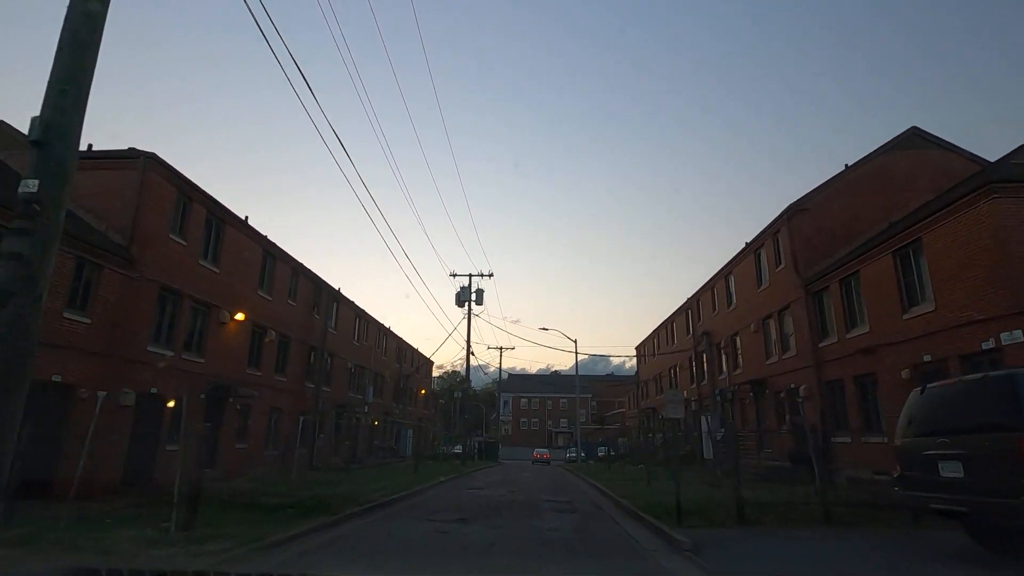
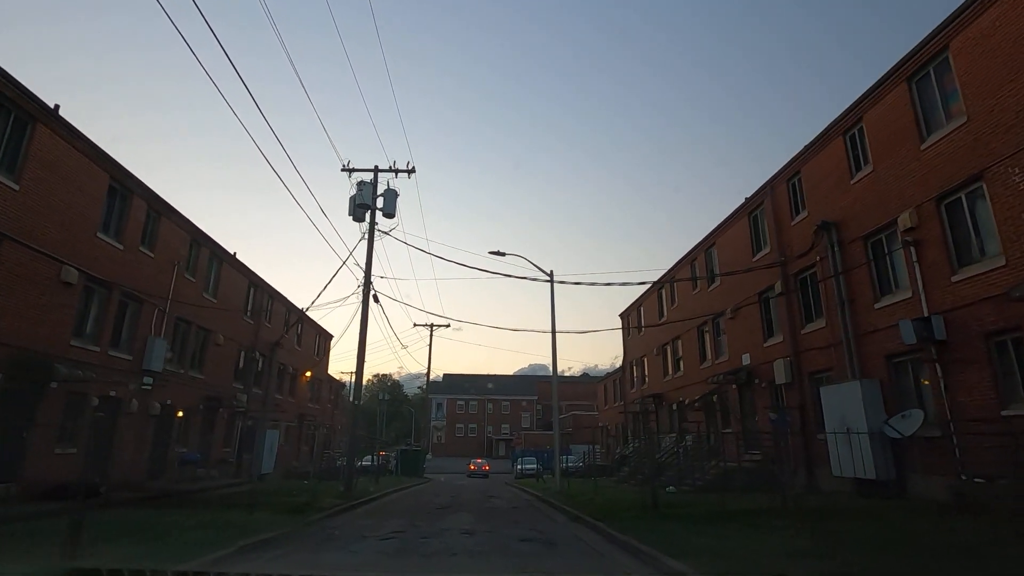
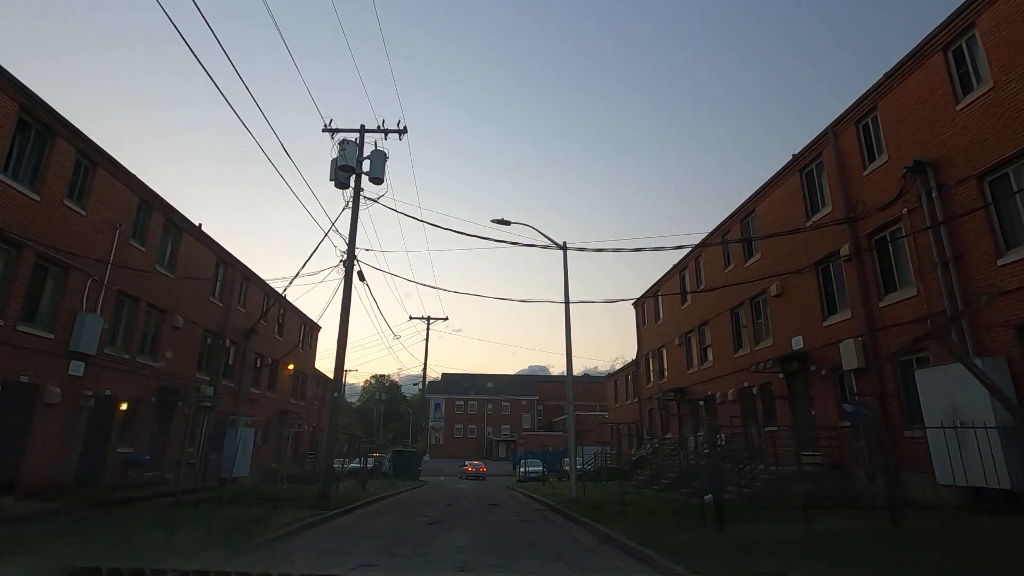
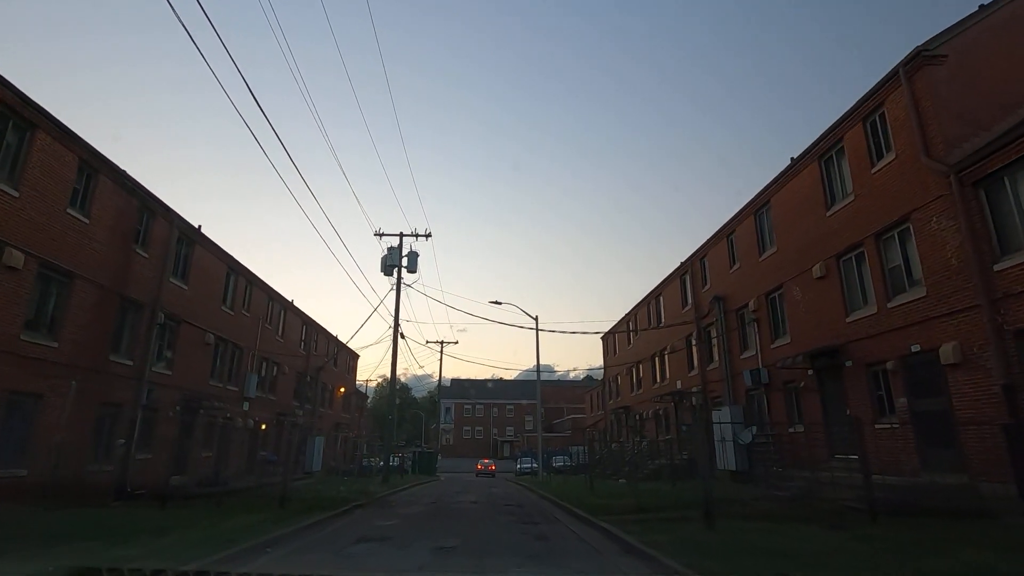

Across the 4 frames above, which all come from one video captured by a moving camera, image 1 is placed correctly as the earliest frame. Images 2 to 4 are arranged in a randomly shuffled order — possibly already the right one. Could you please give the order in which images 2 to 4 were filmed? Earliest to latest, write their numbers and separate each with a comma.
4, 2, 3
